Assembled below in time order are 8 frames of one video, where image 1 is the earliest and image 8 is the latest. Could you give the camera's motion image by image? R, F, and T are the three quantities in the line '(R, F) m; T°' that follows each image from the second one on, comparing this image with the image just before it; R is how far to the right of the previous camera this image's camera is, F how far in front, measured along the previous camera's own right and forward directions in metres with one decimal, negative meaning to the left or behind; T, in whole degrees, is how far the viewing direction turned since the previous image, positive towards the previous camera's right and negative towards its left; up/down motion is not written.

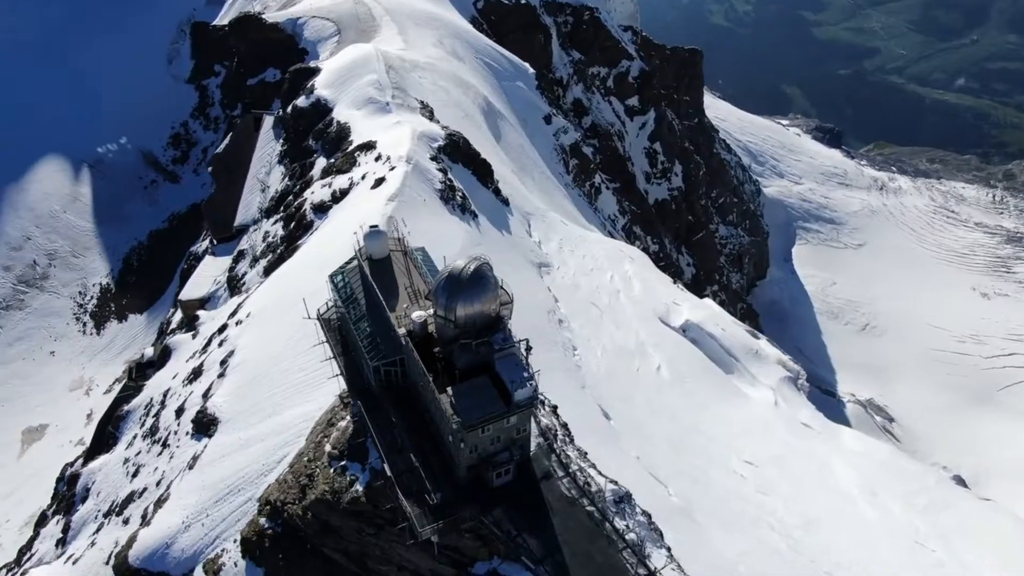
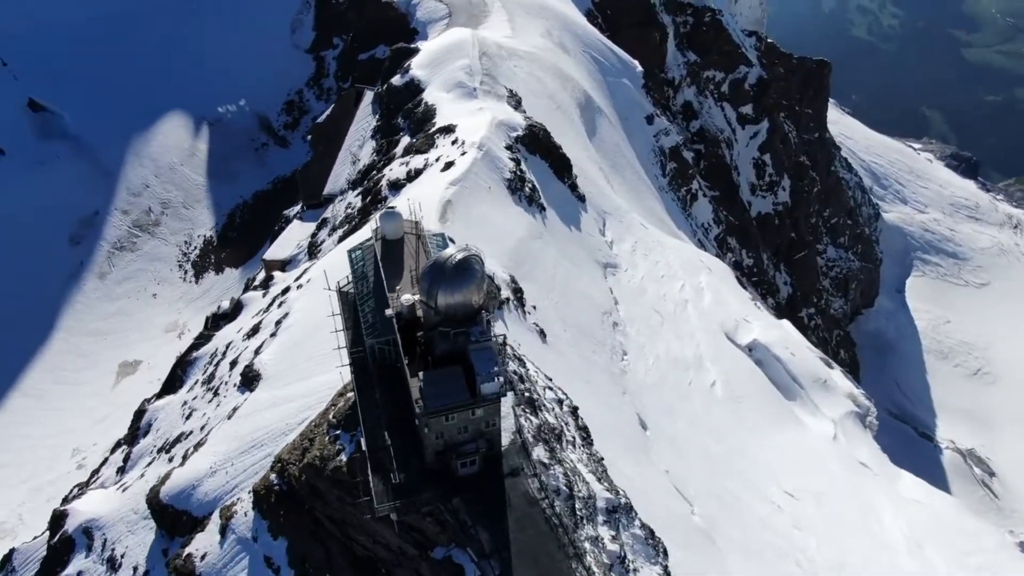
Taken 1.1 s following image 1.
(+1.8, +0.1) m; -7°
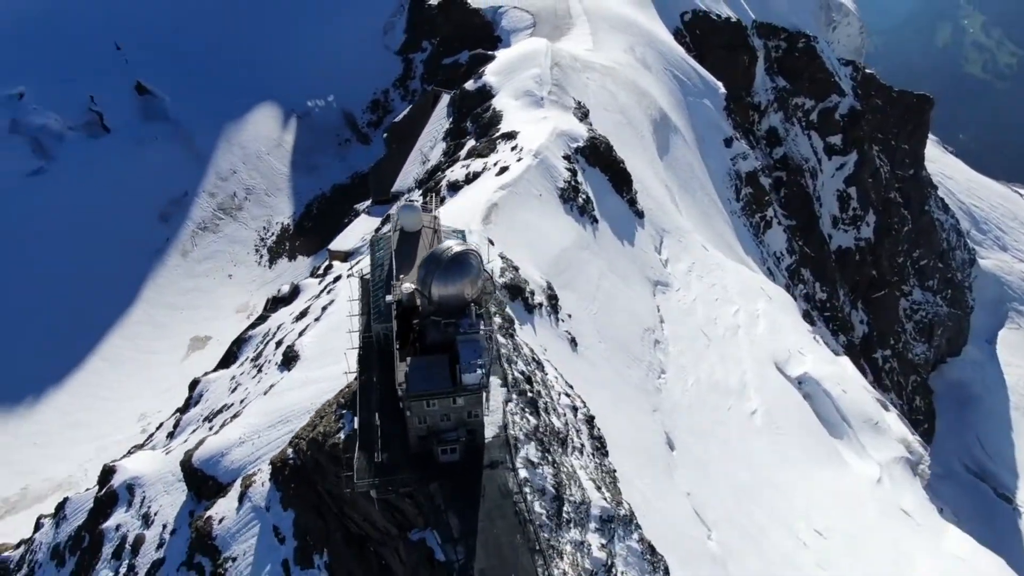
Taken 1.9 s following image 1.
(+1.3, -0.3) m; -6°
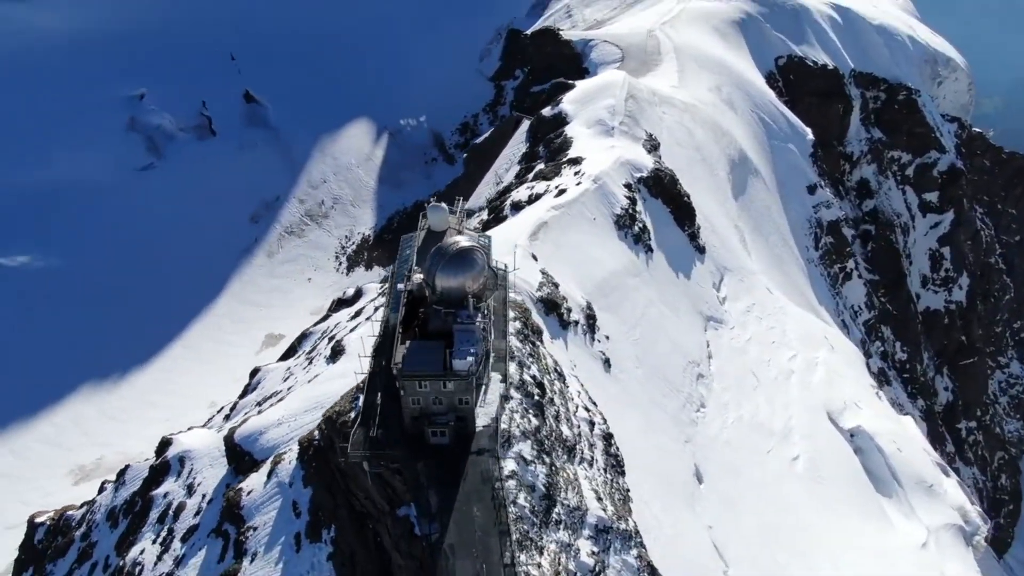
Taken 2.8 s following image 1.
(+1.4, -0.6) m; -6°
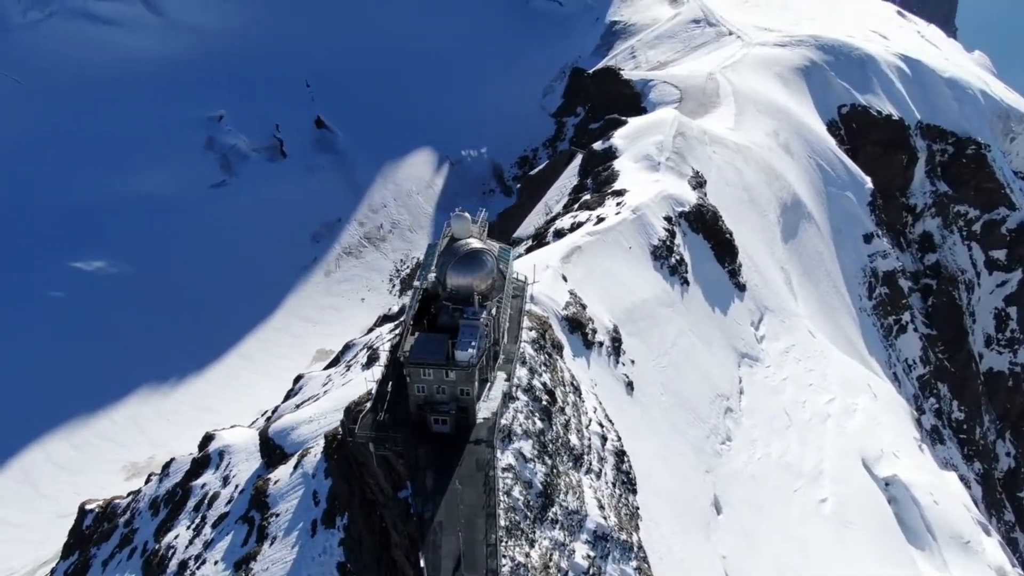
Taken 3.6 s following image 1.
(+1.0, -0.9) m; -4°
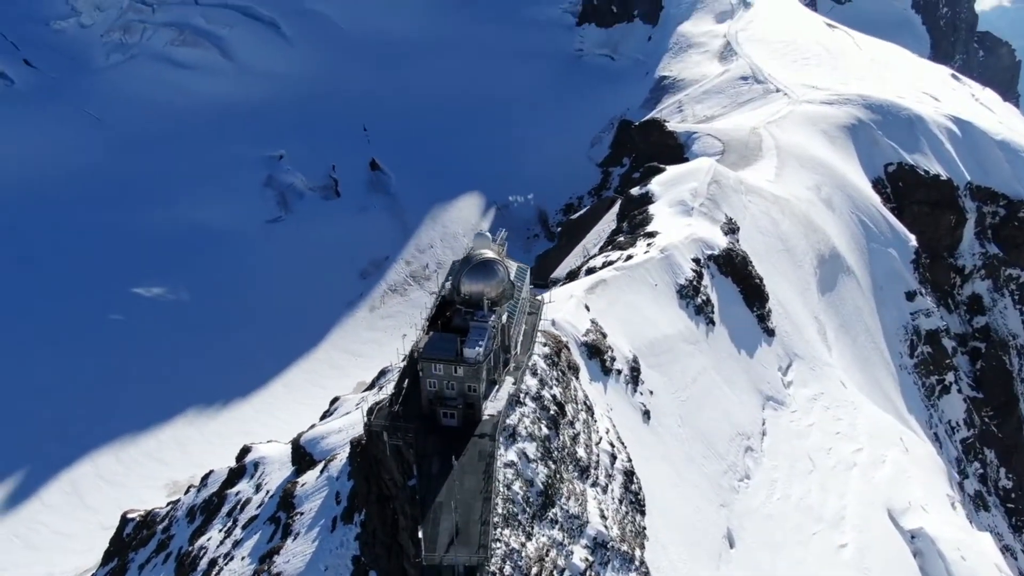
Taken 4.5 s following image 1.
(+0.8, -1.3) m; -4°
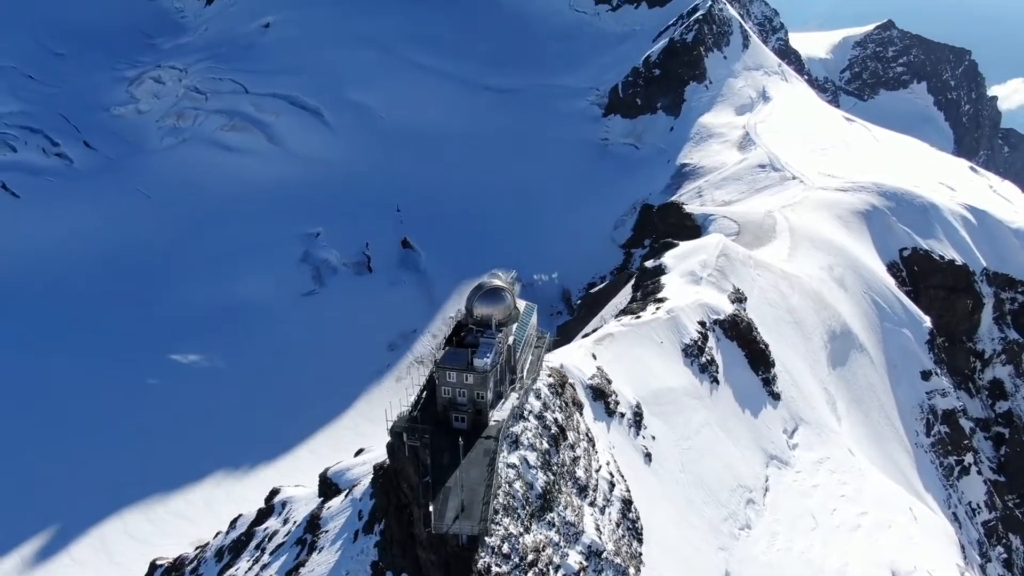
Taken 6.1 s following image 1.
(+0.6, -2.7) m; -2°
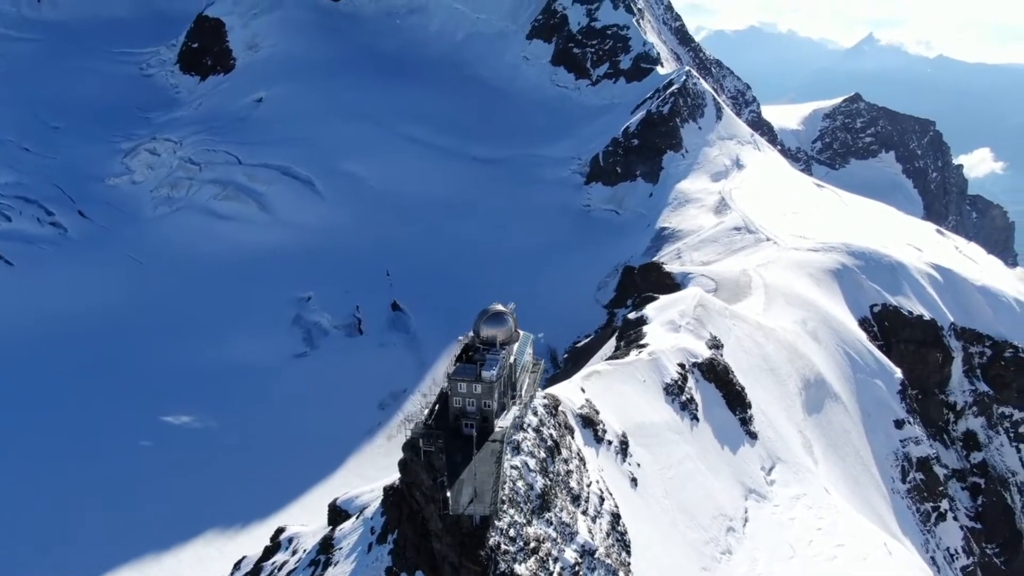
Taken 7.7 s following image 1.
(-0.5, -3.0) m; +1°
